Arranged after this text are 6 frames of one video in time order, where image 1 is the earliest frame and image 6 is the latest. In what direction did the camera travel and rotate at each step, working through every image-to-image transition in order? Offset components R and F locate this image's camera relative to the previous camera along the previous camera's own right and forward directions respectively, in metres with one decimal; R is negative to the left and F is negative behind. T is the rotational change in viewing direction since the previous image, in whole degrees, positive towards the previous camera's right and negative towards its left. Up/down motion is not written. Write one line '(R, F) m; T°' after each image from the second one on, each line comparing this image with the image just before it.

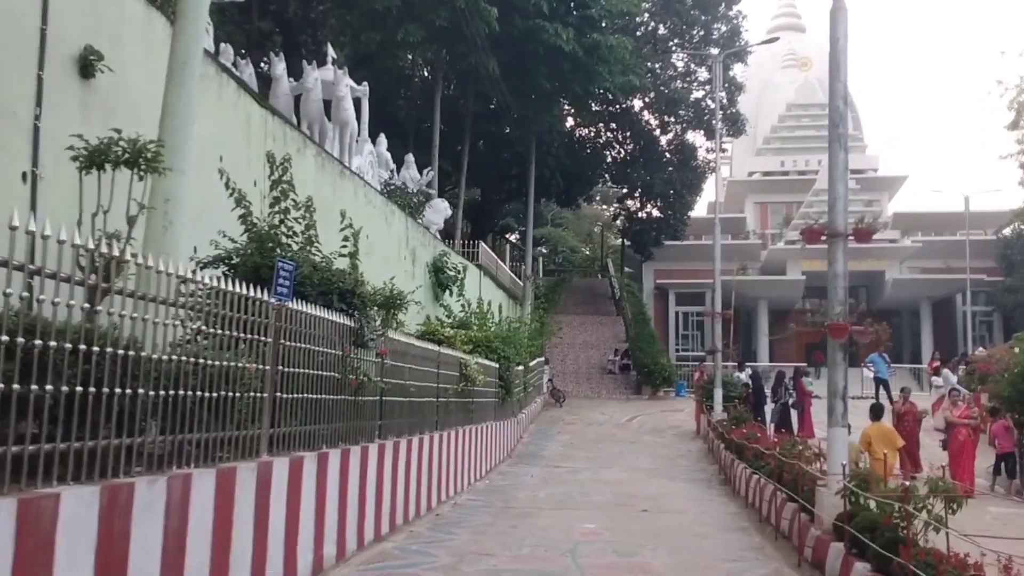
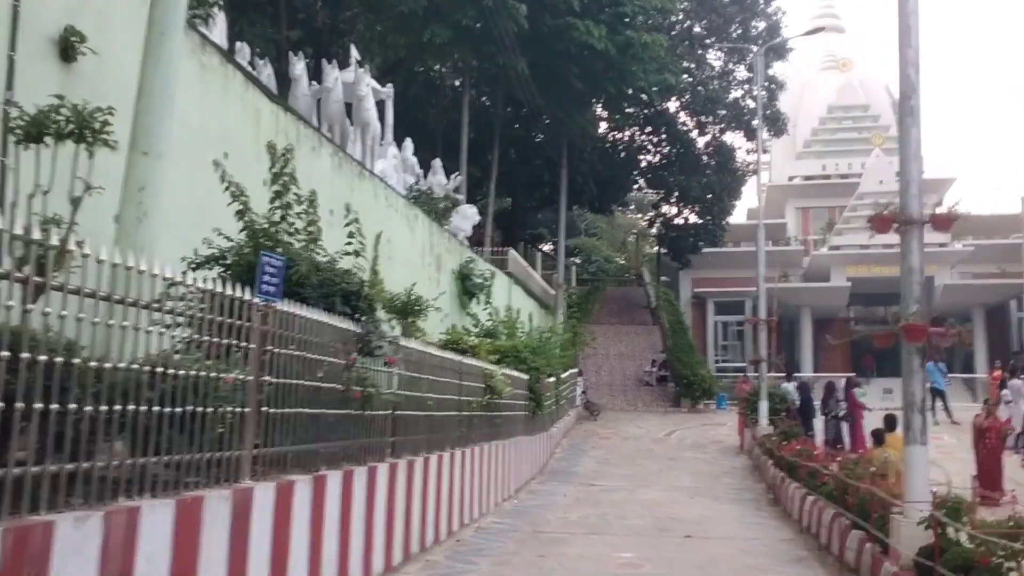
(+0.1, +0.8) m; -2°
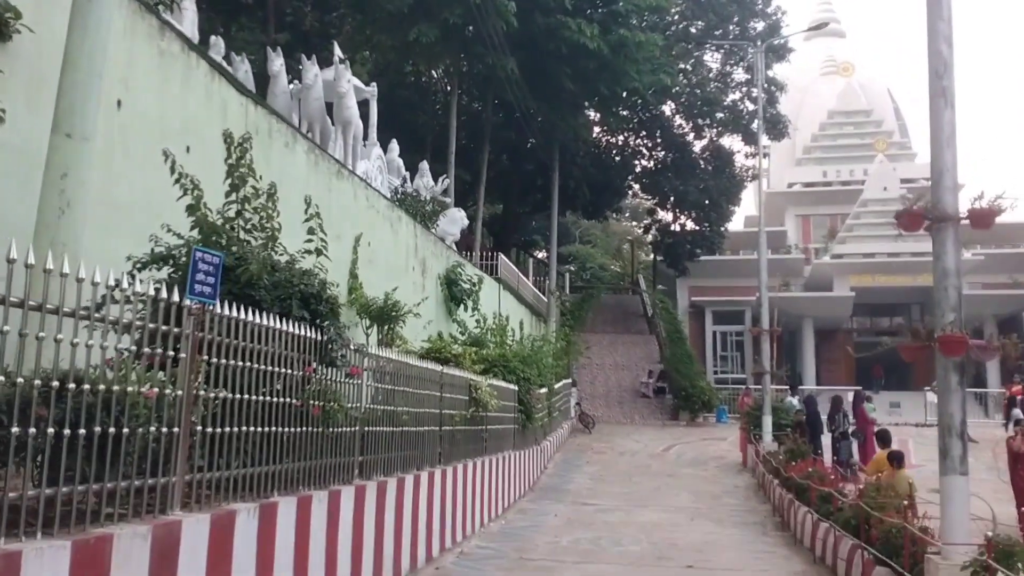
(+0.1, +0.7) m; 0°
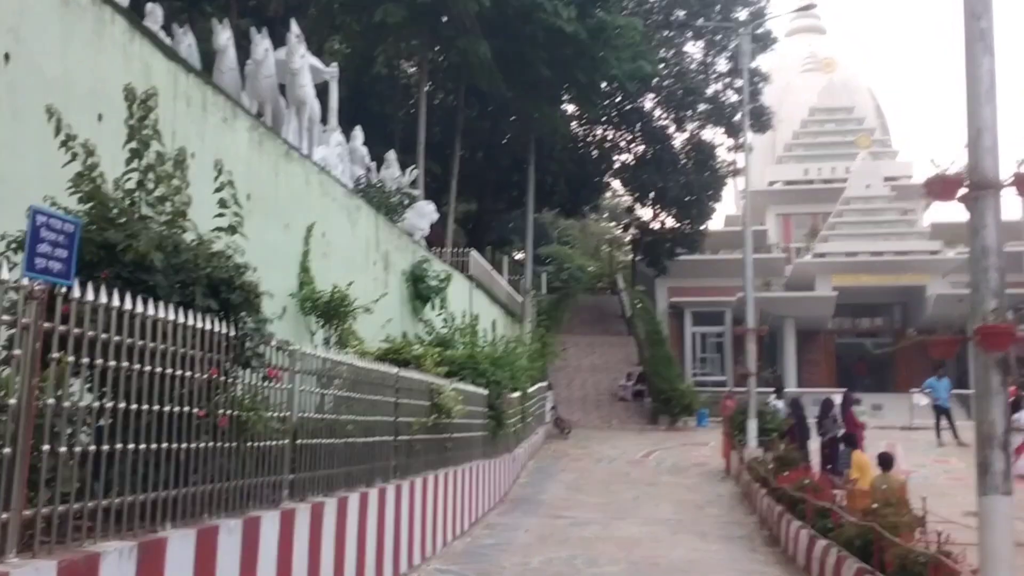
(+0.1, +0.9) m; +1°
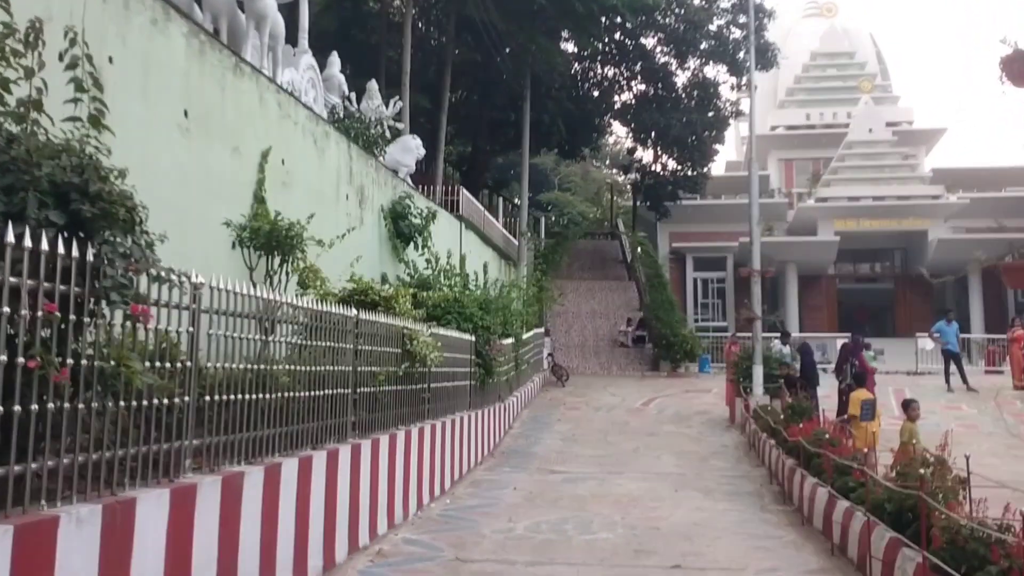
(+0.2, +1.0) m; 0°
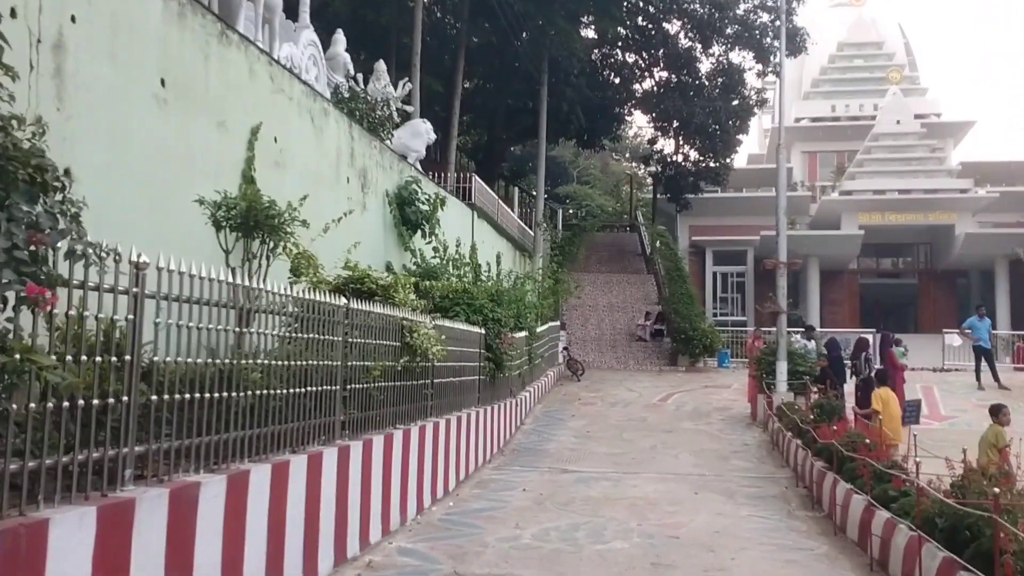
(+0.1, +0.6) m; -1°
